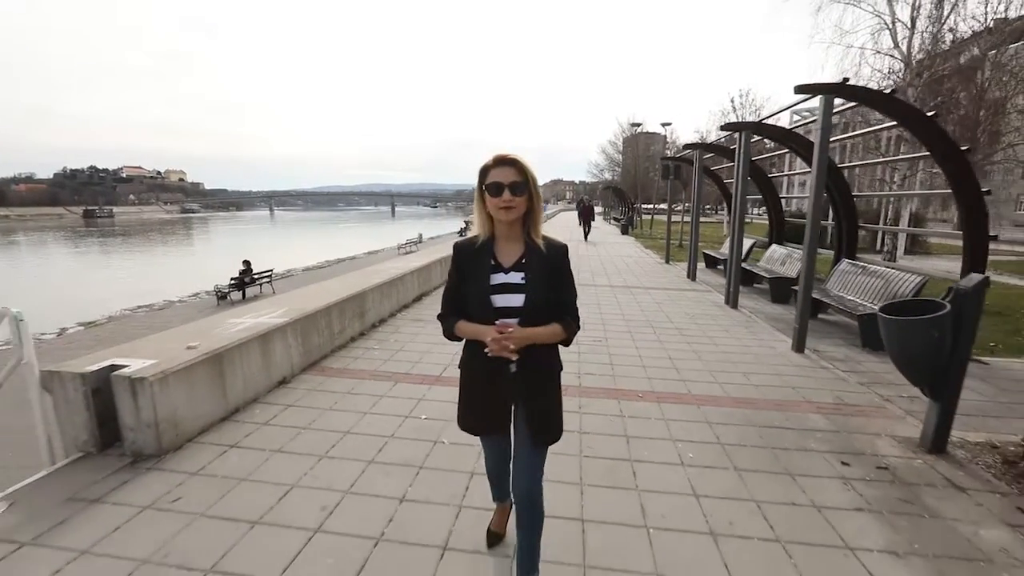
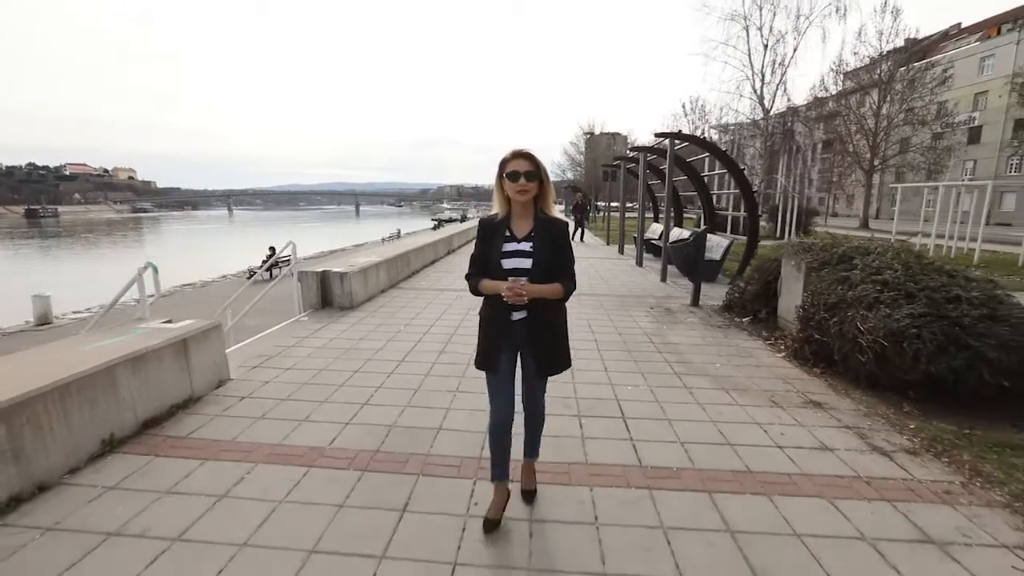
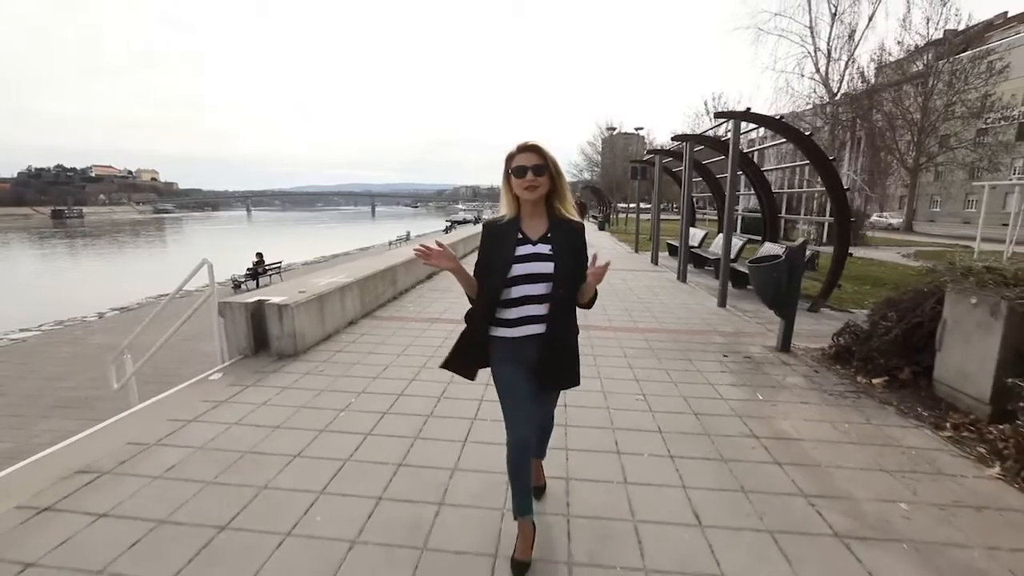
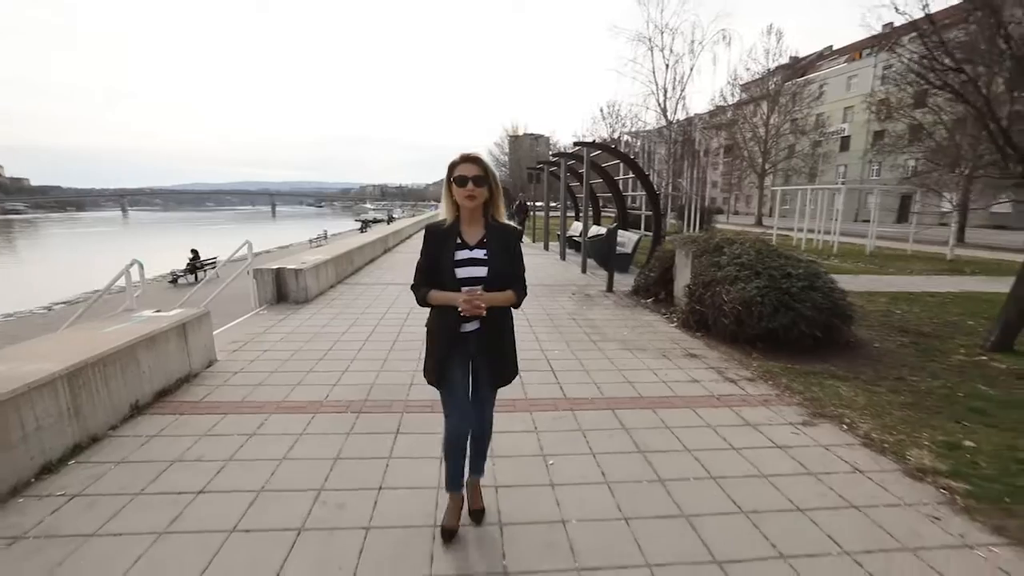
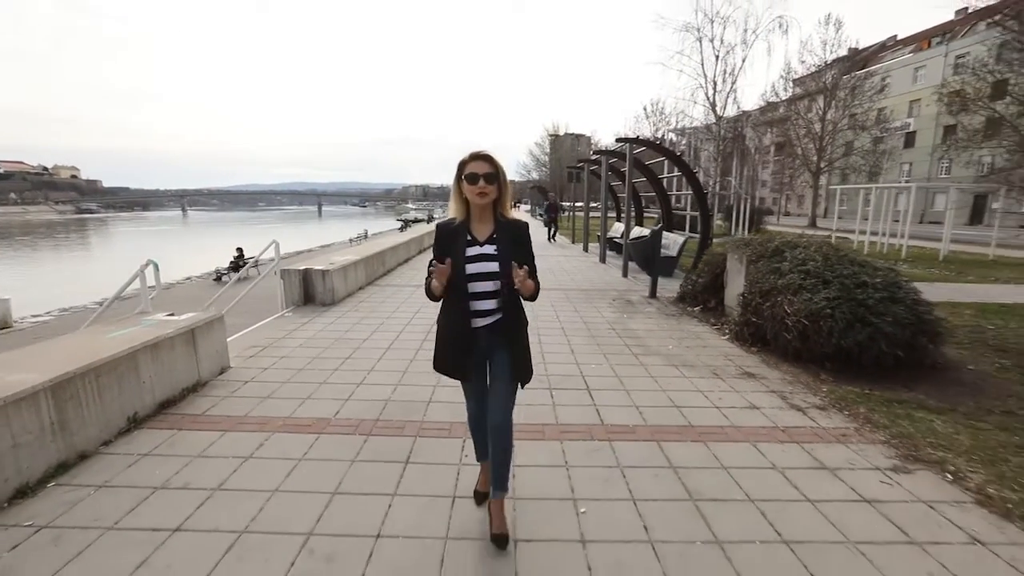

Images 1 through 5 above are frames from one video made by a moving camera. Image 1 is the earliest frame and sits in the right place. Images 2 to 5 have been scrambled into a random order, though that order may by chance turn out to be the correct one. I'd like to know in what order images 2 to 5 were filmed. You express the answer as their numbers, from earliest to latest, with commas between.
3, 2, 5, 4
